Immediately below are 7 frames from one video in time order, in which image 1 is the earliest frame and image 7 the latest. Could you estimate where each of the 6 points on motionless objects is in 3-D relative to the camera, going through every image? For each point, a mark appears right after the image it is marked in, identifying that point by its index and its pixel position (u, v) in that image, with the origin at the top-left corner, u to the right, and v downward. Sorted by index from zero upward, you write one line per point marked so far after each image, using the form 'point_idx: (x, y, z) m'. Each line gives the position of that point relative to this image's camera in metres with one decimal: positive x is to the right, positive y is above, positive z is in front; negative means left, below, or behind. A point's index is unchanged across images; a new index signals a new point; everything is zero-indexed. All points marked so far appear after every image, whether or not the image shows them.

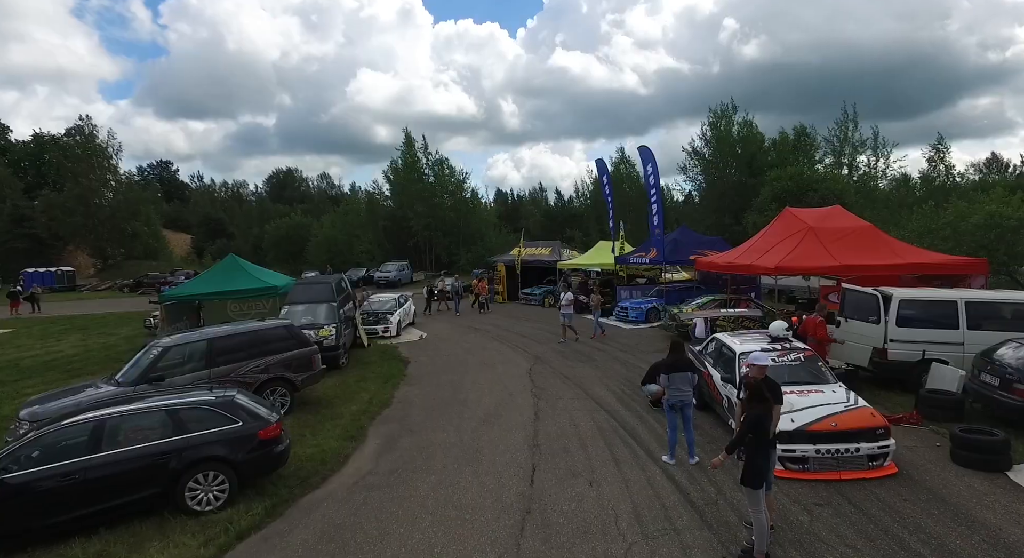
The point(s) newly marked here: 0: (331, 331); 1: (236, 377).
0: (-4.5, -1.3, +14.8) m
1: (-4.8, -1.7, +10.4) m
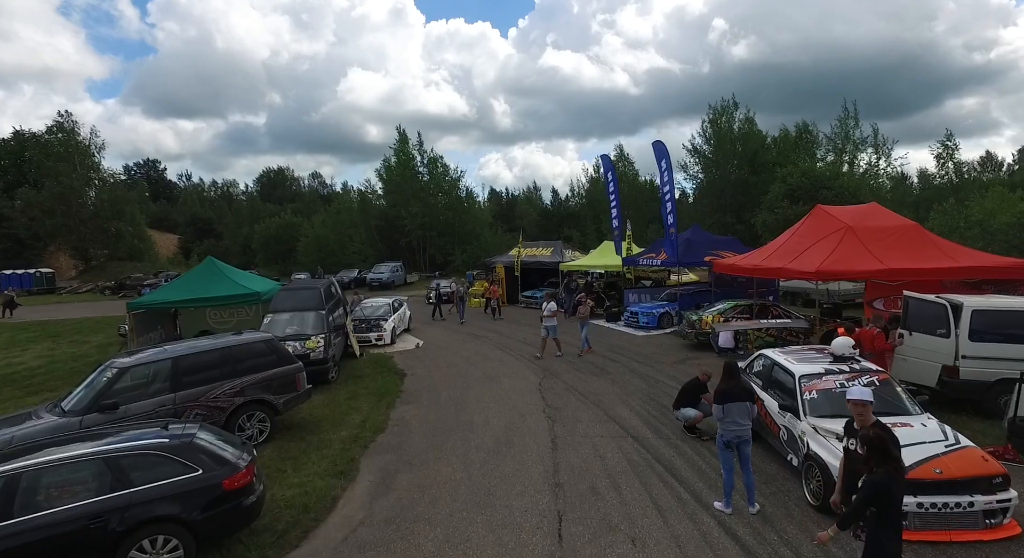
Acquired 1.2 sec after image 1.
0: (-4.4, -1.5, +13.4) m
1: (-4.6, -1.8, +9.0) m
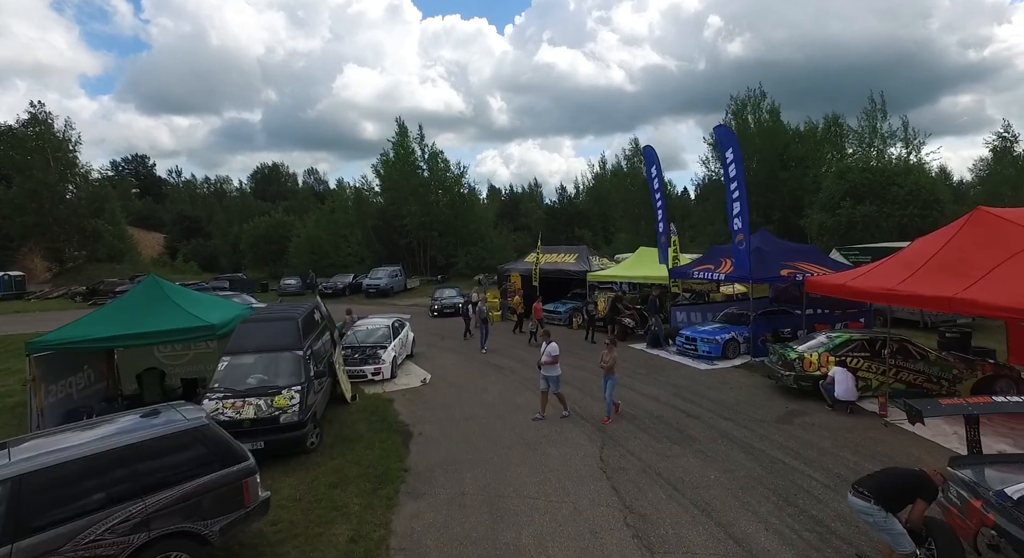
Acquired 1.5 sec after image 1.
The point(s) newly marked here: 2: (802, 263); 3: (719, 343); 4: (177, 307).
0: (-3.6, -2.0, +9.6) m
1: (-3.8, -2.4, +5.3) m
2: (+7.6, +0.4, +15.5) m
3: (+5.3, -1.6, +15.1) m
4: (-6.5, -0.5, +11.5) m
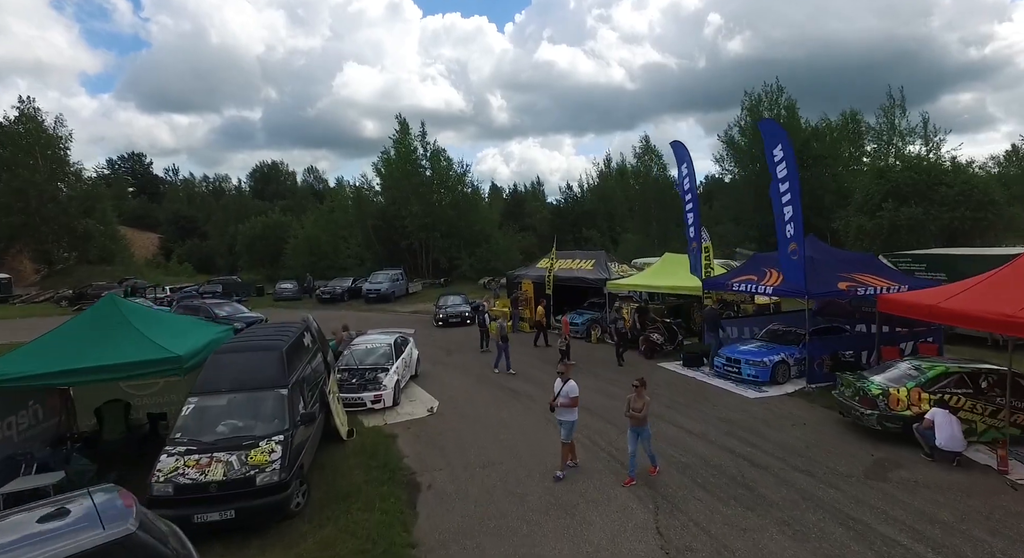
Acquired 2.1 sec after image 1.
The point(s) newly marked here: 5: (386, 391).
0: (-3.1, -2.3, +7.8) m
1: (-3.4, -2.7, +3.4) m
2: (+8.0, +0.1, +13.6) m
3: (+5.7, -1.9, +13.2) m
4: (-6.1, -0.9, +9.6) m
5: (-2.8, -2.5, +13.5) m
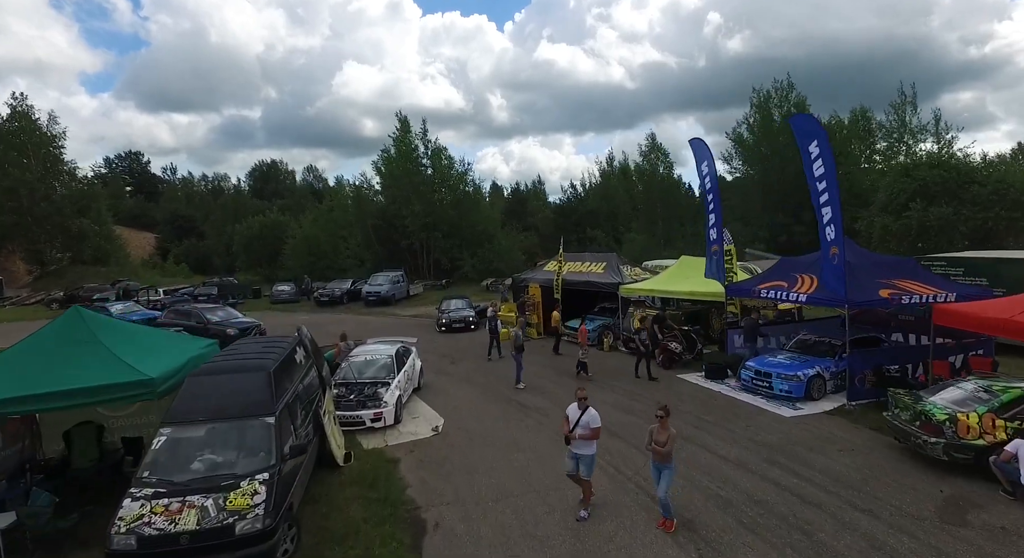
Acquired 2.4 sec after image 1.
0: (-2.9, -2.4, +6.7) m
1: (-3.1, -2.9, +2.3) m
2: (+8.3, -0.1, +12.5) m
3: (+5.9, -2.1, +12.1) m
4: (-5.8, -1.0, +8.5) m
5: (-2.6, -2.7, +12.4) m
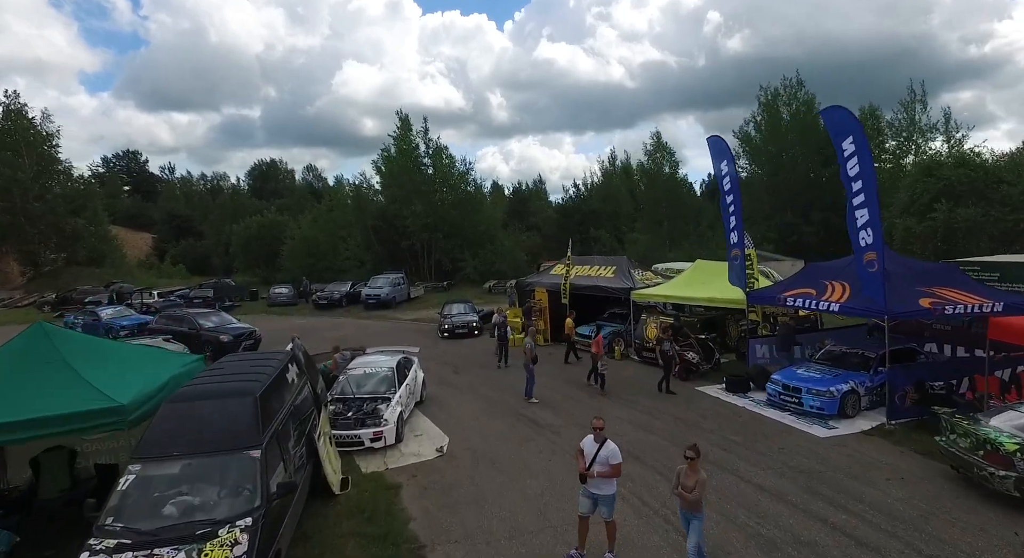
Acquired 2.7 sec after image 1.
0: (-2.7, -2.6, +5.8) m
1: (-2.9, -3.0, +1.4) m
2: (+8.5, -0.2, +11.6) m
3: (+6.1, -2.2, +11.2) m
4: (-5.6, -1.2, +7.6) m
5: (-2.4, -2.8, +11.5) m
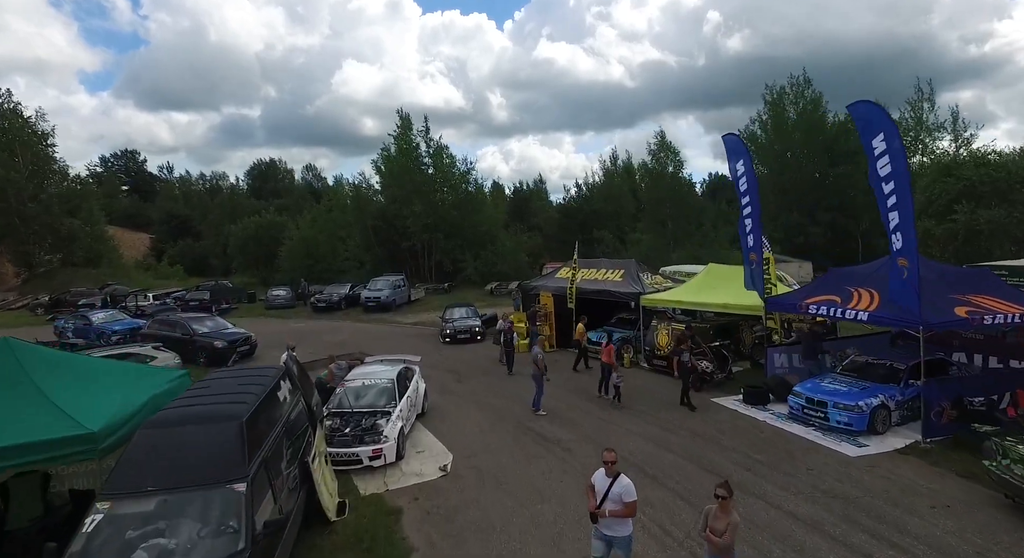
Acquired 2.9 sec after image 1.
0: (-2.5, -2.7, +5.1) m
1: (-2.8, -3.2, +0.7) m
2: (+8.6, -0.3, +10.9) m
3: (+6.3, -2.4, +10.5) m
4: (-5.5, -1.3, +6.9) m
5: (-2.2, -3.0, +10.8) m
